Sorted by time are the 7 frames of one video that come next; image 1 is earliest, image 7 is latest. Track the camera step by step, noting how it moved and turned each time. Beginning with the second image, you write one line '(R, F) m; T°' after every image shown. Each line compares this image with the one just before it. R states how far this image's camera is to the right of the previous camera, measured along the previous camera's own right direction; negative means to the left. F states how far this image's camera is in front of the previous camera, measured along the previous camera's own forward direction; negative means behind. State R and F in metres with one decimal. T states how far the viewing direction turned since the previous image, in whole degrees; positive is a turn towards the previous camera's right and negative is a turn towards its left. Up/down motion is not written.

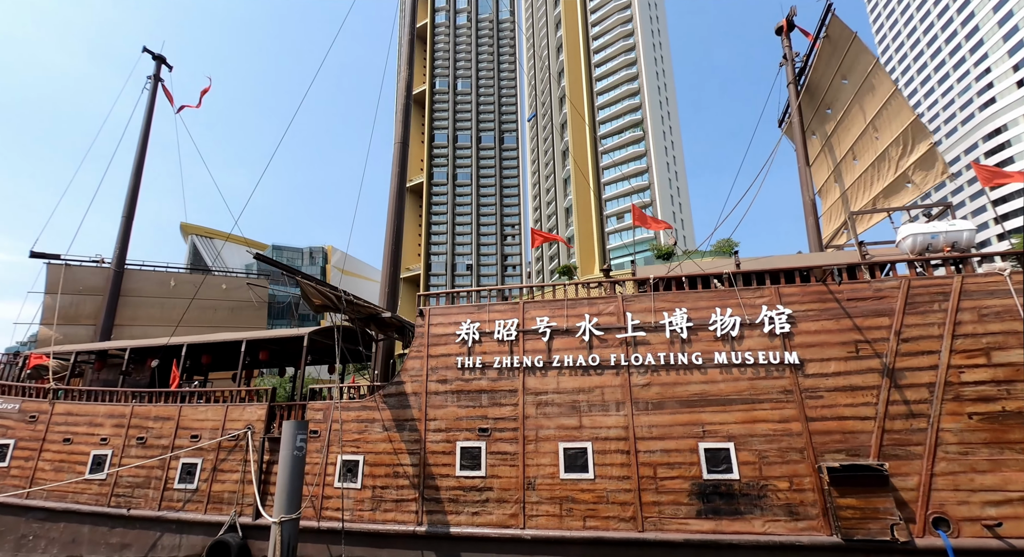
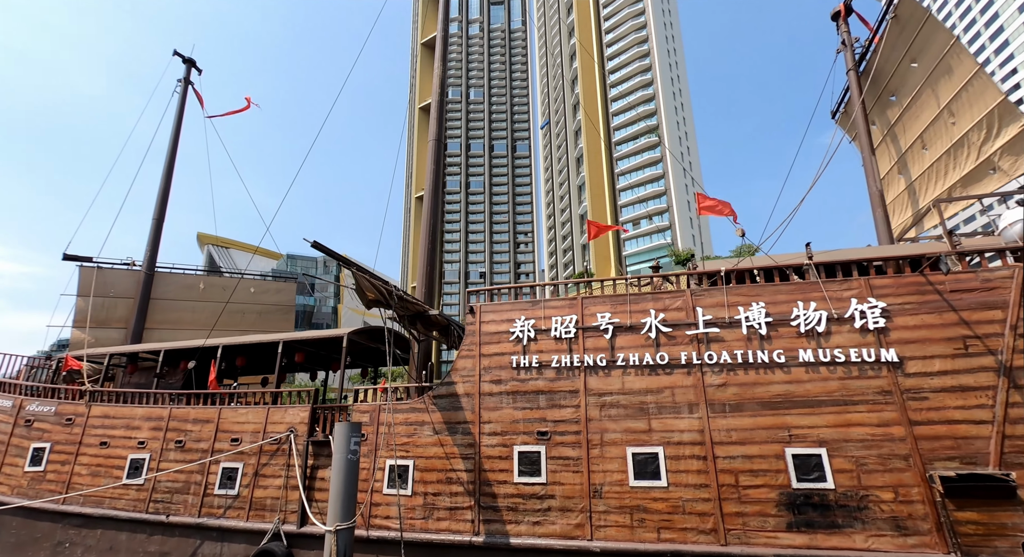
(-0.7, +0.5) m; -2°
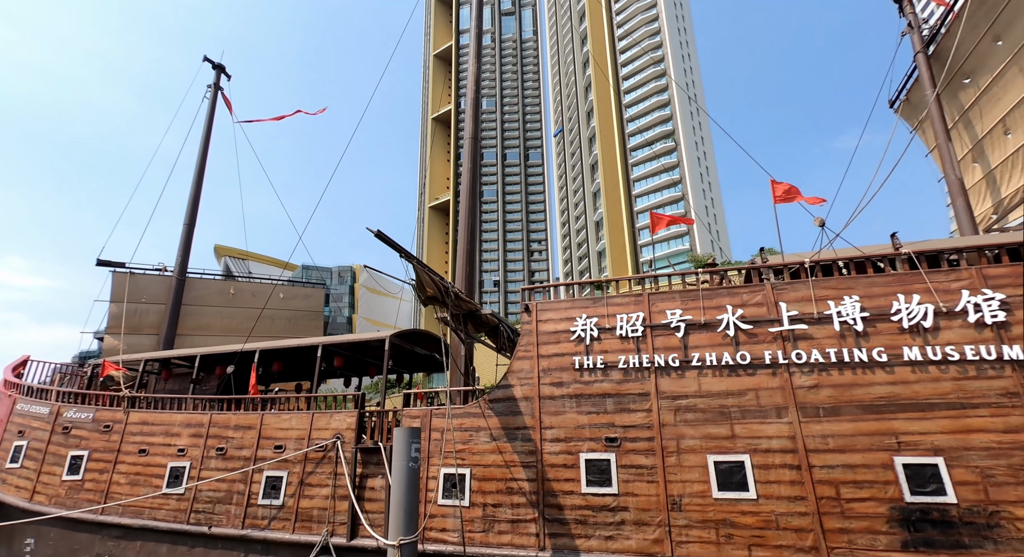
(-0.7, +0.5) m; -2°
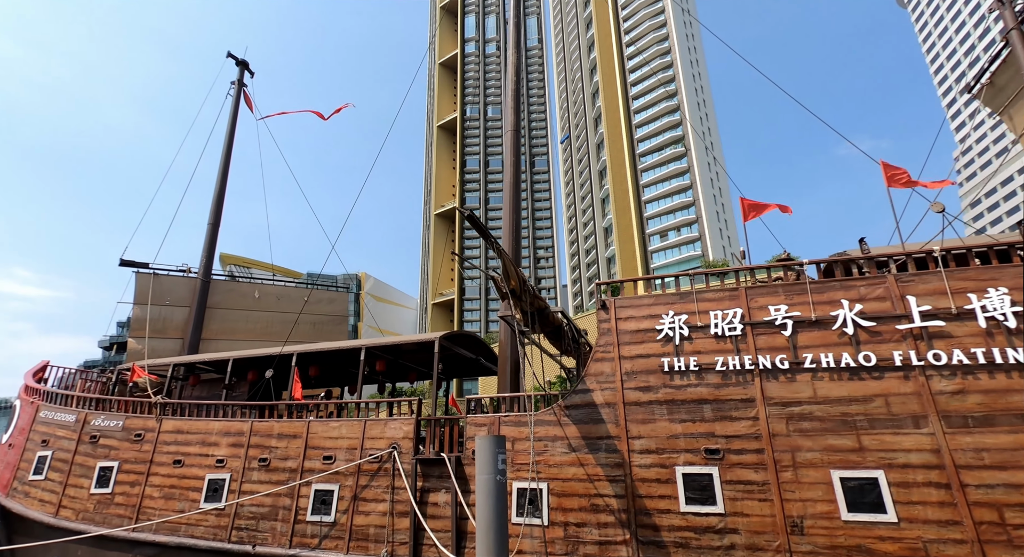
(-1.0, +0.7) m; -1°
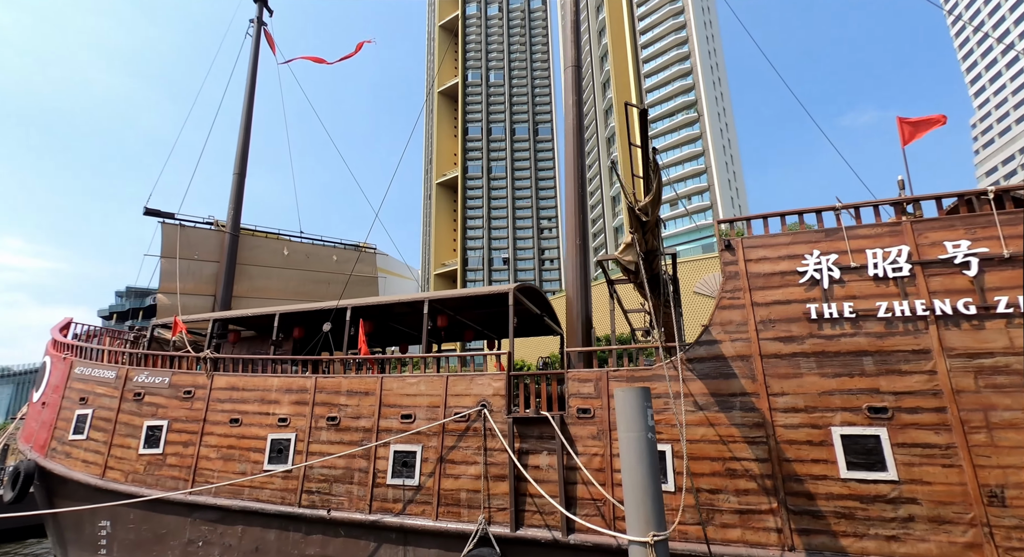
(-1.3, +0.9) m; -1°
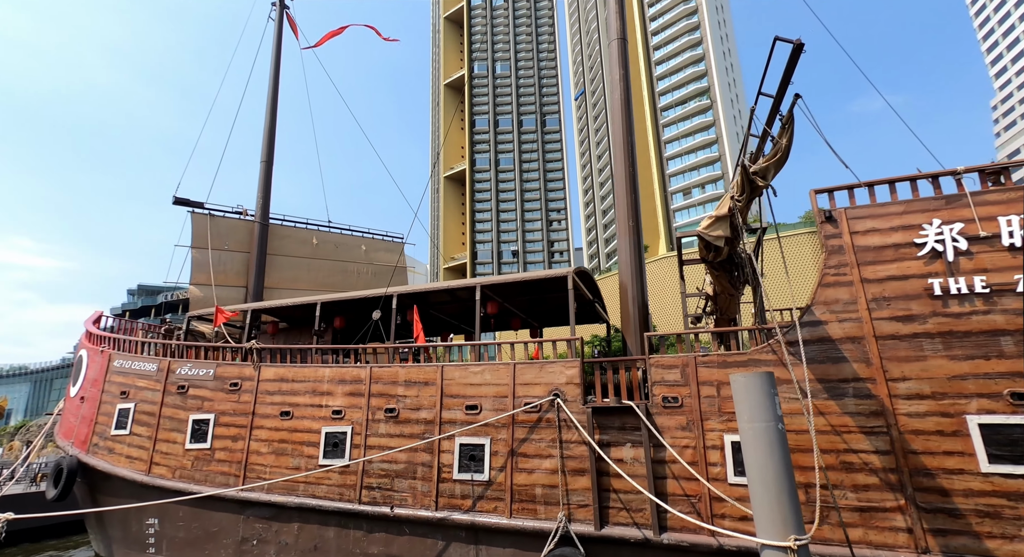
(-0.8, +0.5) m; -1°
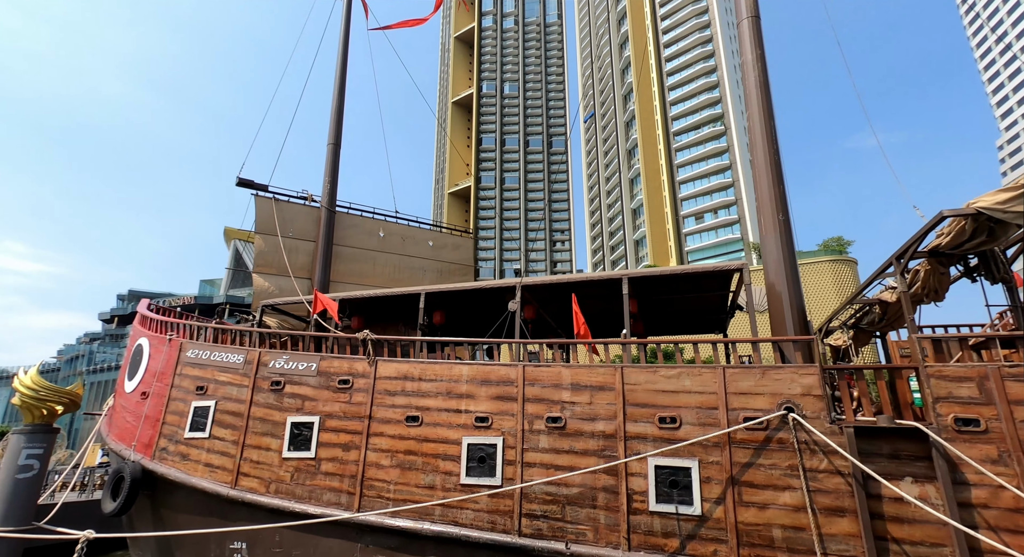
(-2.1, +1.3) m; -1°
